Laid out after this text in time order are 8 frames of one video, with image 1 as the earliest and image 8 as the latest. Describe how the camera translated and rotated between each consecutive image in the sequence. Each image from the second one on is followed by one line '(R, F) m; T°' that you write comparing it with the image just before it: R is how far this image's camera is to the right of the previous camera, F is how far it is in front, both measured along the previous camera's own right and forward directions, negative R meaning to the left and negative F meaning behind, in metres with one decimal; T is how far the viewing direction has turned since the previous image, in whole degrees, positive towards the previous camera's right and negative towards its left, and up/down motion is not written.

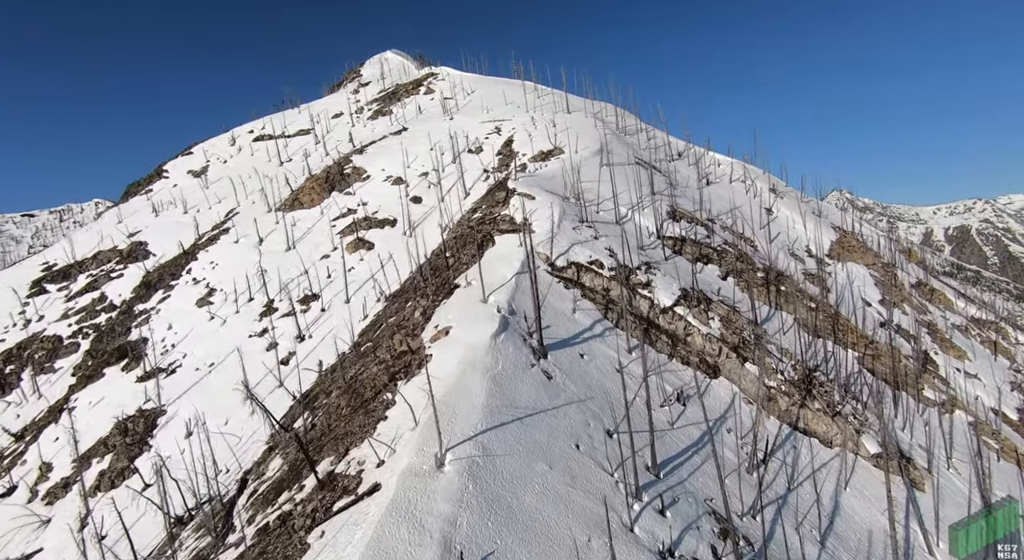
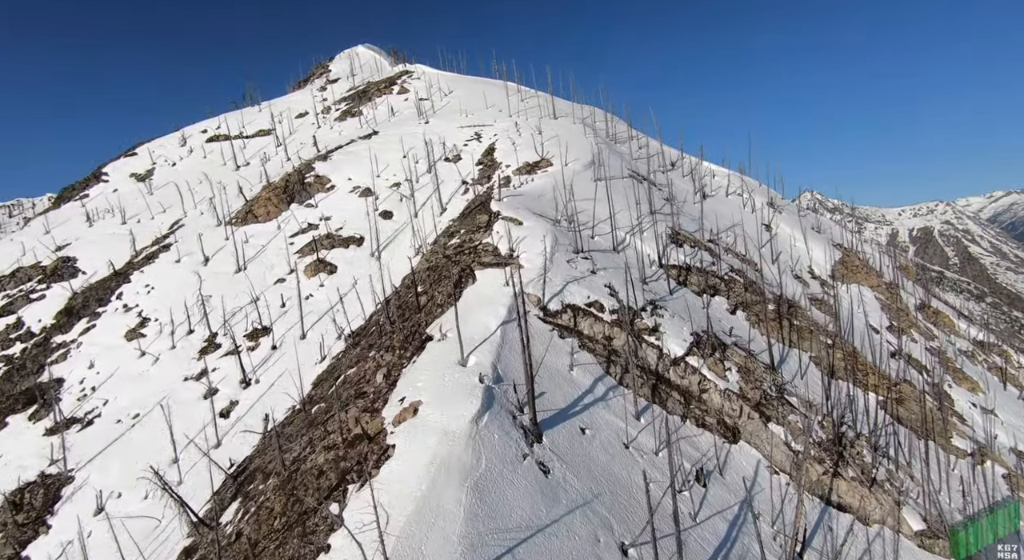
(-0.2, +3.0) m; +2°
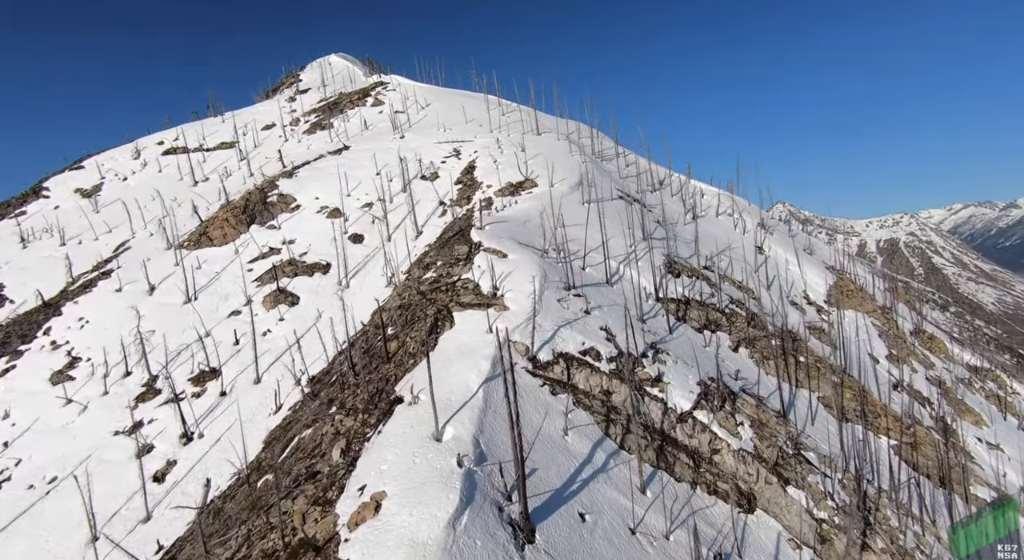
(-0.1, +2.1) m; +2°
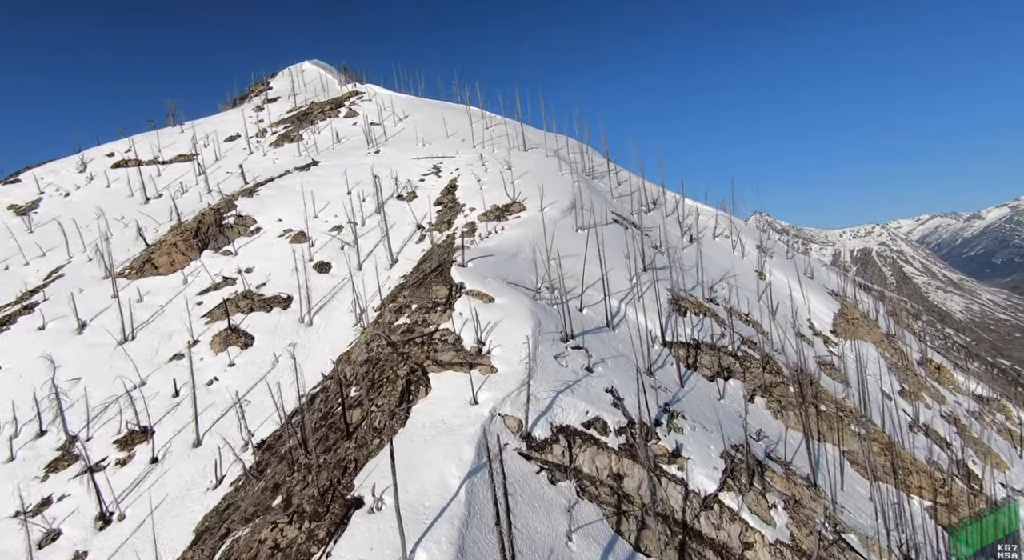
(-0.1, +2.5) m; +2°
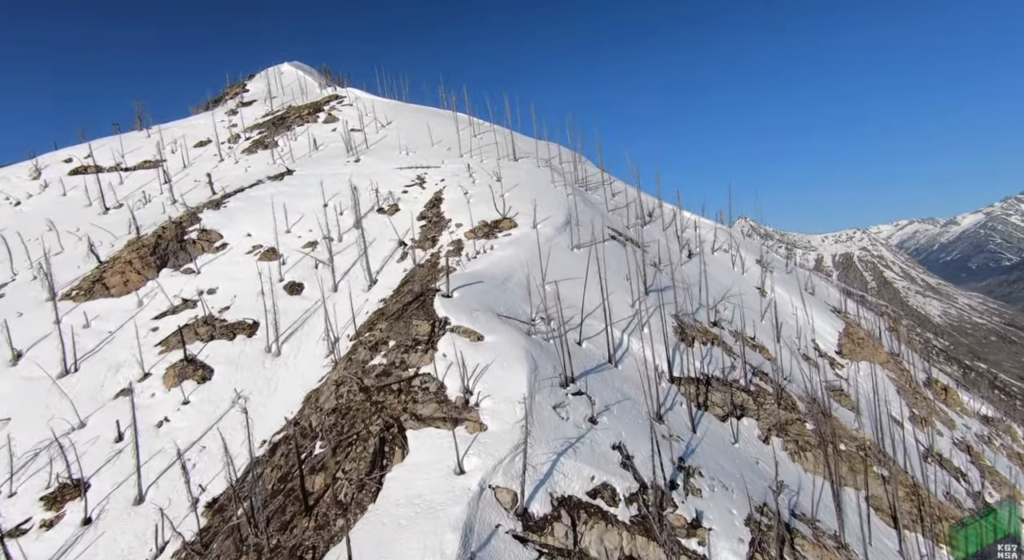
(-0.1, +1.8) m; +1°
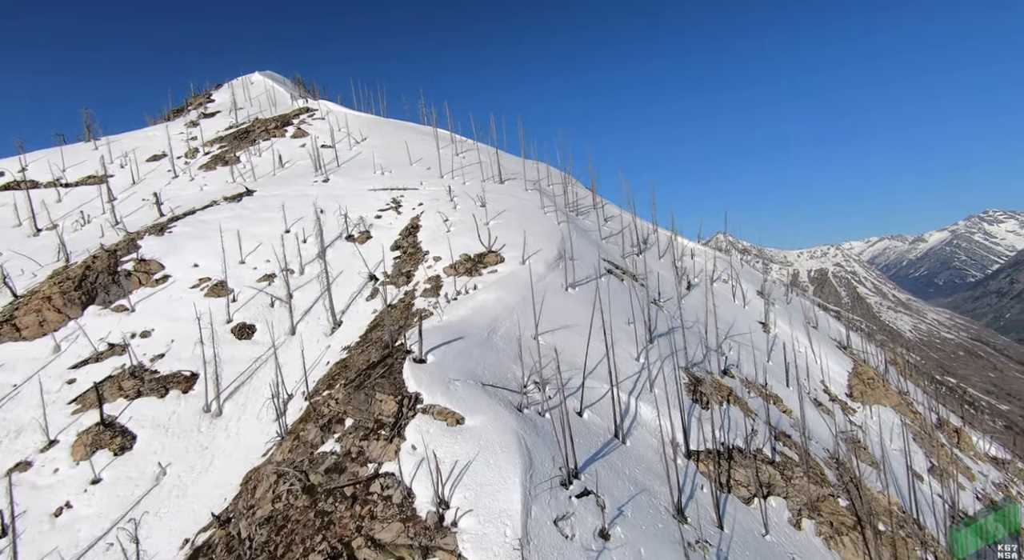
(-0.1, +2.5) m; +2°
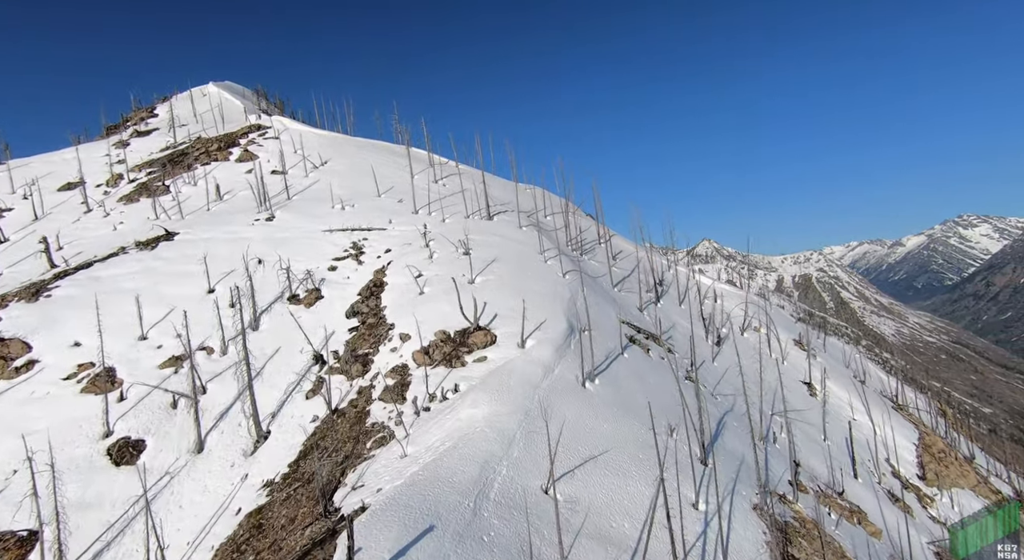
(-0.1, +4.7) m; +1°
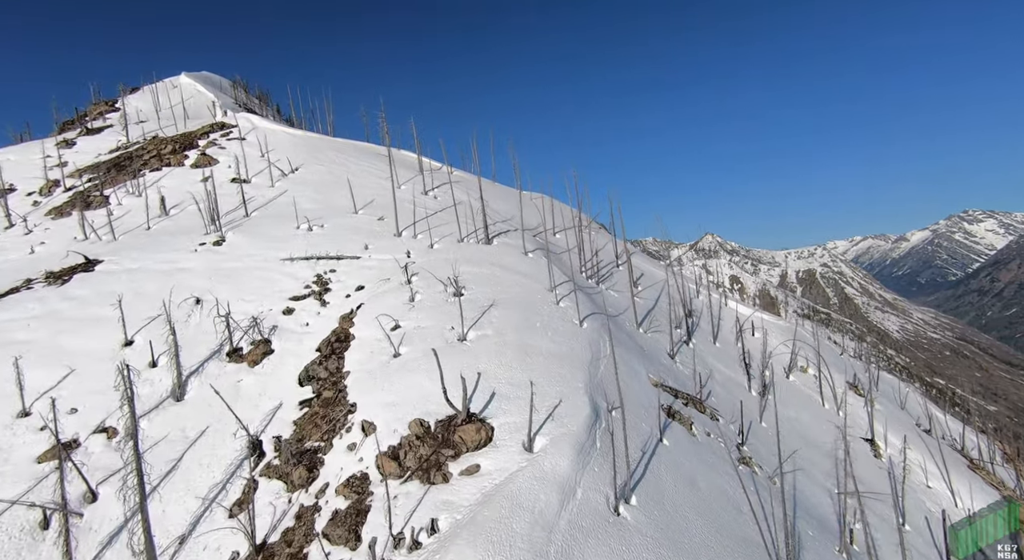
(0.0, +3.6) m; 0°
